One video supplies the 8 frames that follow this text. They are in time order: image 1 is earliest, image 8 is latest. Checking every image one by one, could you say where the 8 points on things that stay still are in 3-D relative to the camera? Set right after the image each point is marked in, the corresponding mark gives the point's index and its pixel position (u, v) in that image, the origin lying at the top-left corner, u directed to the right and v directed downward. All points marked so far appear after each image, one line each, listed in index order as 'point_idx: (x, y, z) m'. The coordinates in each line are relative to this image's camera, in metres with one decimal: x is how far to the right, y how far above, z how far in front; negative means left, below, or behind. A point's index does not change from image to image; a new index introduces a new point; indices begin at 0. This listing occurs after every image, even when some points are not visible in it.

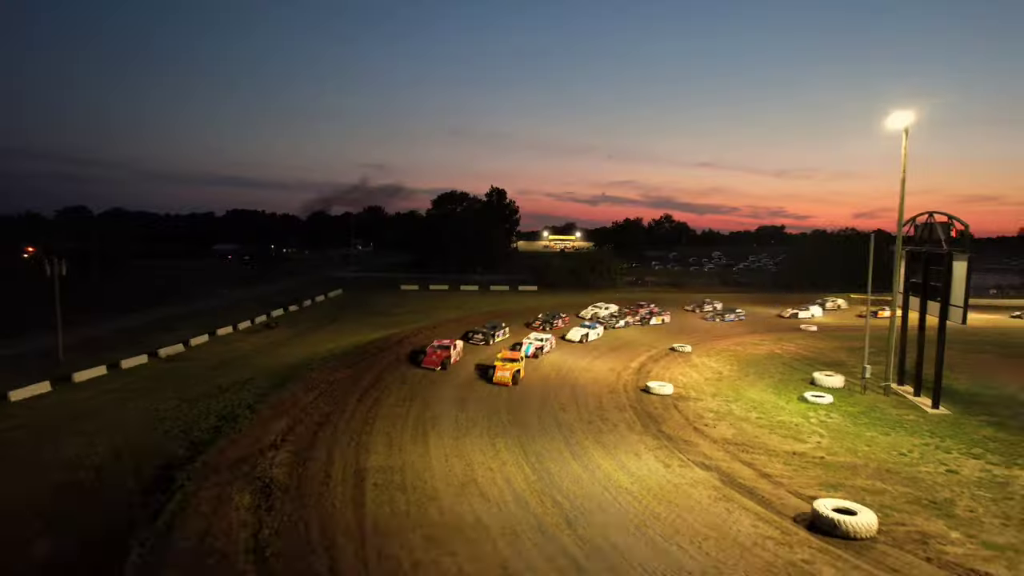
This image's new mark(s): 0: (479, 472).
0: (-1.1, -6.4, +19.0) m
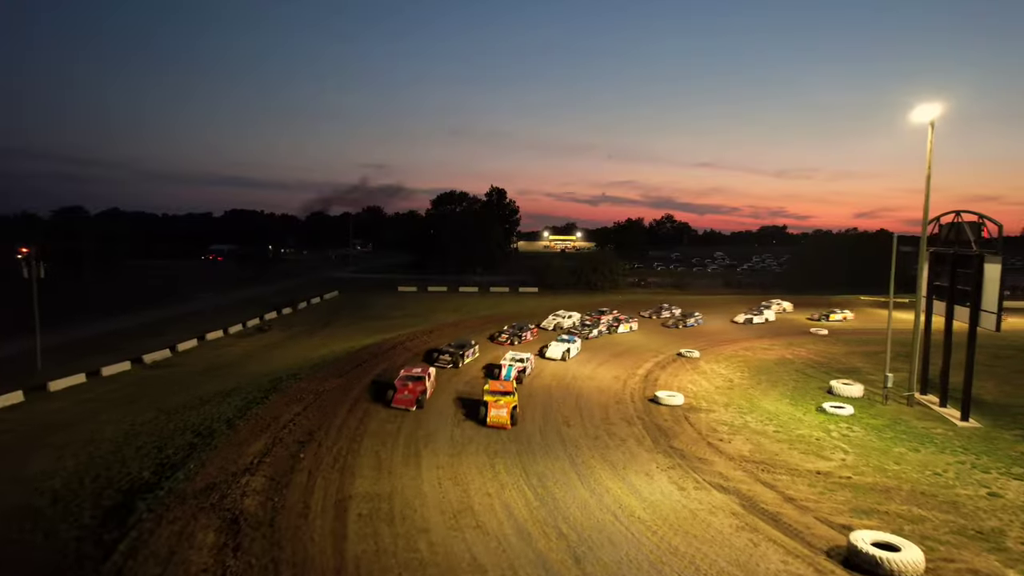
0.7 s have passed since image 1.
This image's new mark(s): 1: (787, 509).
0: (-1.1, -6.6, +17.2) m
1: (+9.2, -7.4, +18.4) m
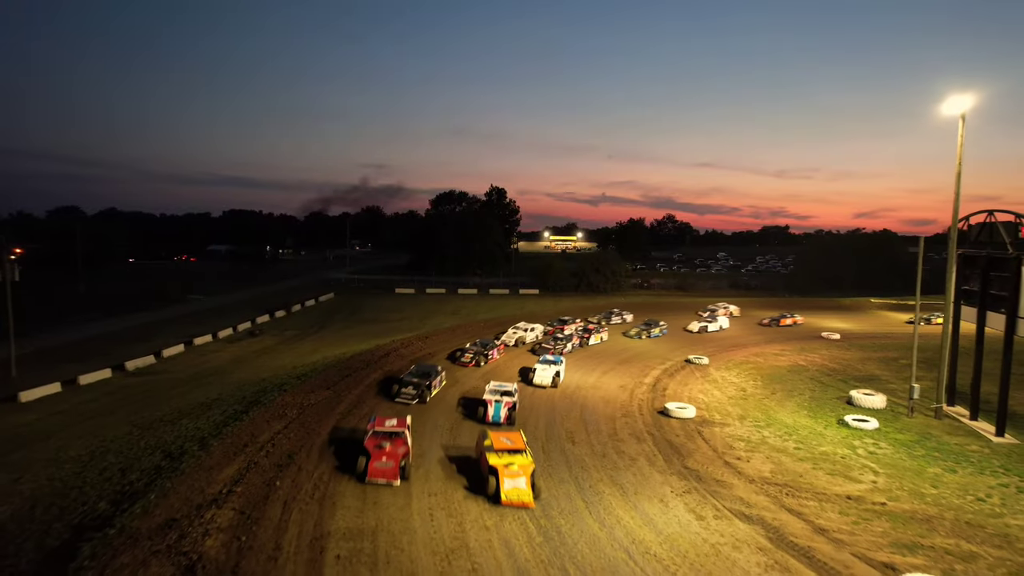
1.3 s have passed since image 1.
0: (-1.1, -6.9, +15.2) m
1: (+9.3, -7.7, +16.4) m
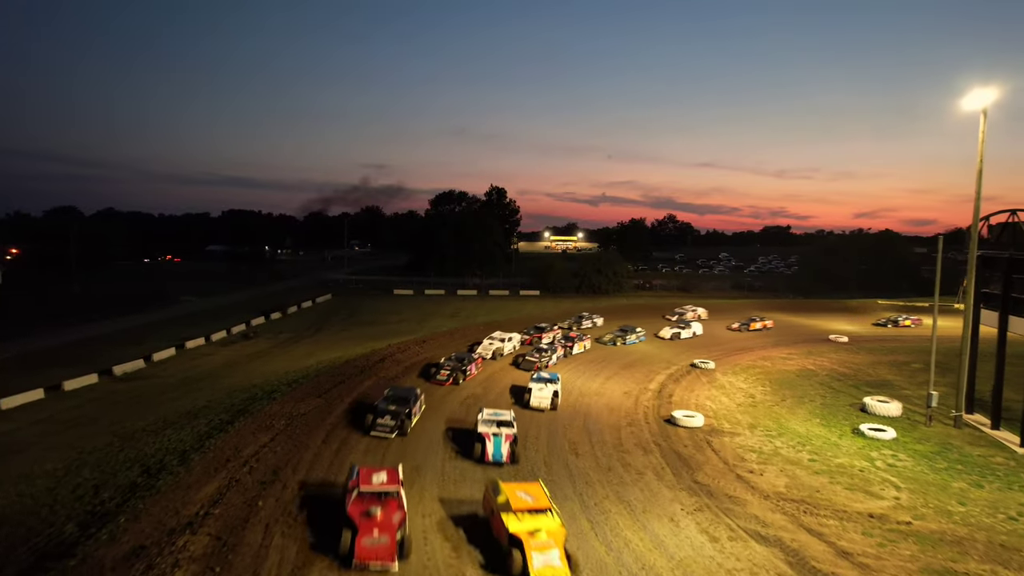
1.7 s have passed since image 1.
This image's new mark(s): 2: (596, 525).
0: (-1.1, -7.0, +14.0) m
1: (+9.3, -7.8, +15.2) m
2: (+2.6, -7.3, +16.8) m
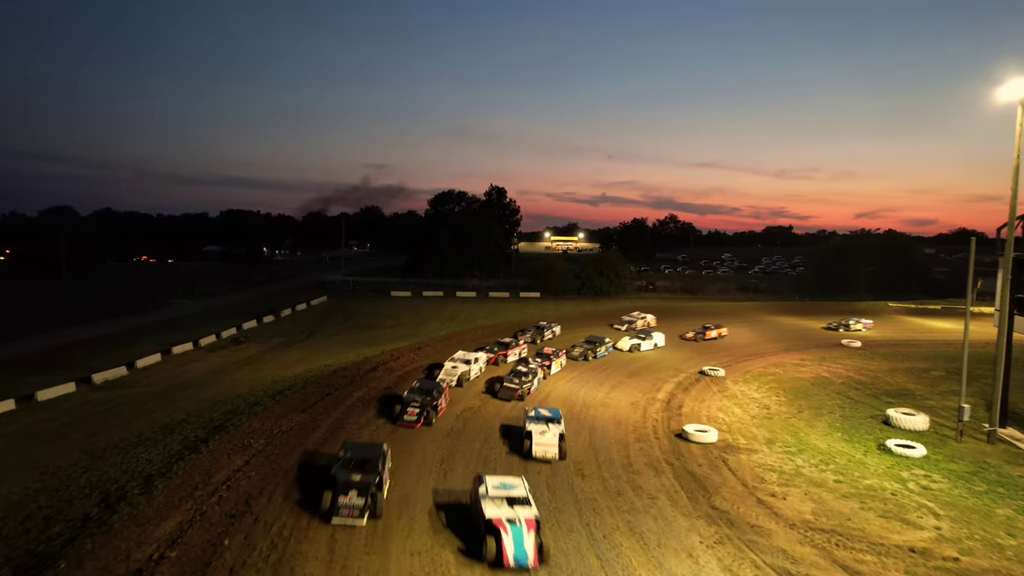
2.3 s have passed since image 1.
0: (-1.1, -7.2, +12.2) m
1: (+9.2, -8.1, +13.4) m
2: (+2.6, -7.5, +15.0) m
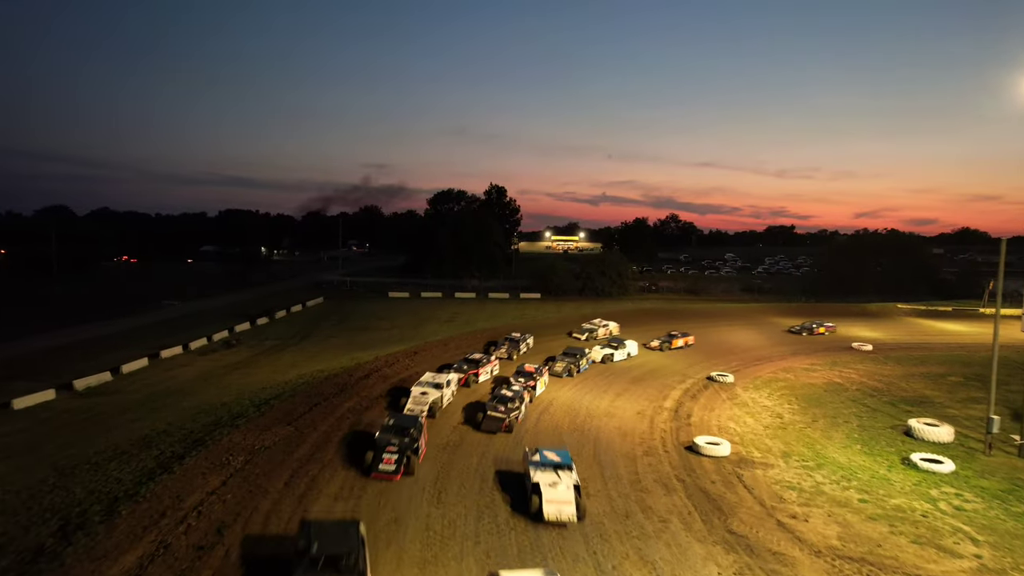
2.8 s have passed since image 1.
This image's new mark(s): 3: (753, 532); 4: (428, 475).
0: (-1.1, -7.4, +10.7) m
1: (+9.2, -8.2, +11.9) m
2: (+2.5, -7.7, +13.5) m
3: (+7.7, -7.8, +17.5) m
4: (-2.9, -6.4, +19.0) m
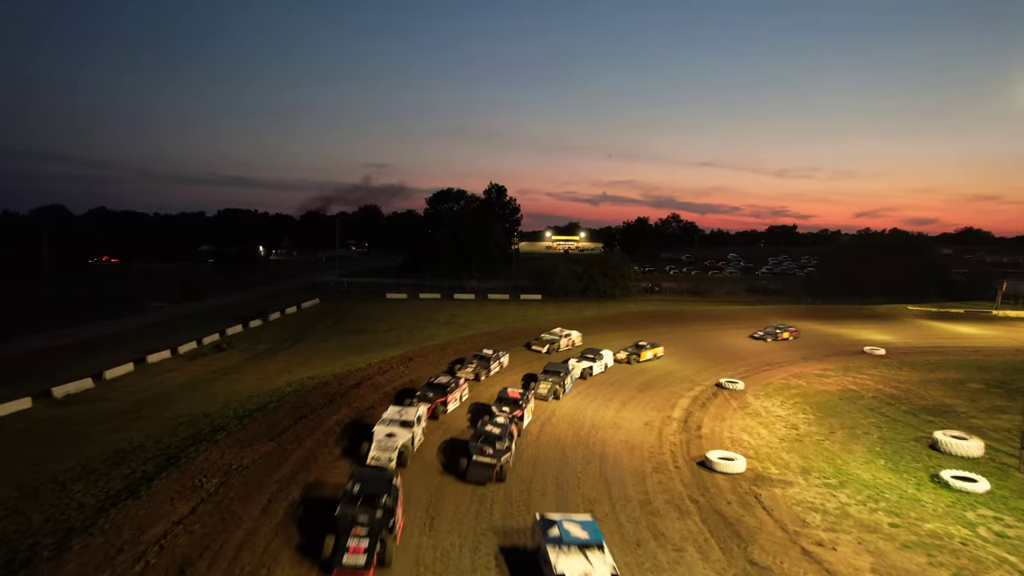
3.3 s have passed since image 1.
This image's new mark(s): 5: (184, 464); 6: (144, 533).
0: (-1.2, -7.6, +9.1) m
1: (+9.2, -8.4, +10.3) m
2: (+2.5, -7.9, +11.9) m
3: (+7.7, -8.0, +15.9) m
4: (-2.9, -6.6, +17.4) m
5: (-11.1, -6.0, +18.4) m
6: (-9.5, -6.3, +14.2) m
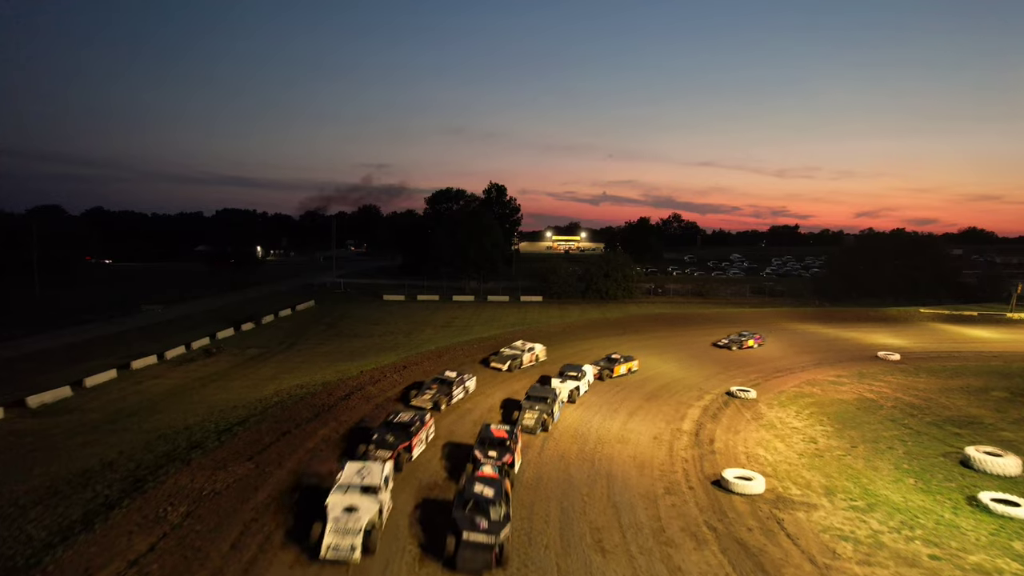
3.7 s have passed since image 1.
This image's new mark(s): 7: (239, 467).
0: (-1.2, -7.8, +7.4) m
1: (+9.2, -8.6, +8.6) m
2: (+2.5, -8.1, +10.1) m
3: (+7.7, -8.2, +14.2) m
4: (-2.9, -6.8, +15.7) m
5: (-11.1, -6.2, +16.7) m
6: (-9.5, -6.5, +12.4) m
7: (-9.3, -6.0, +18.5) m
